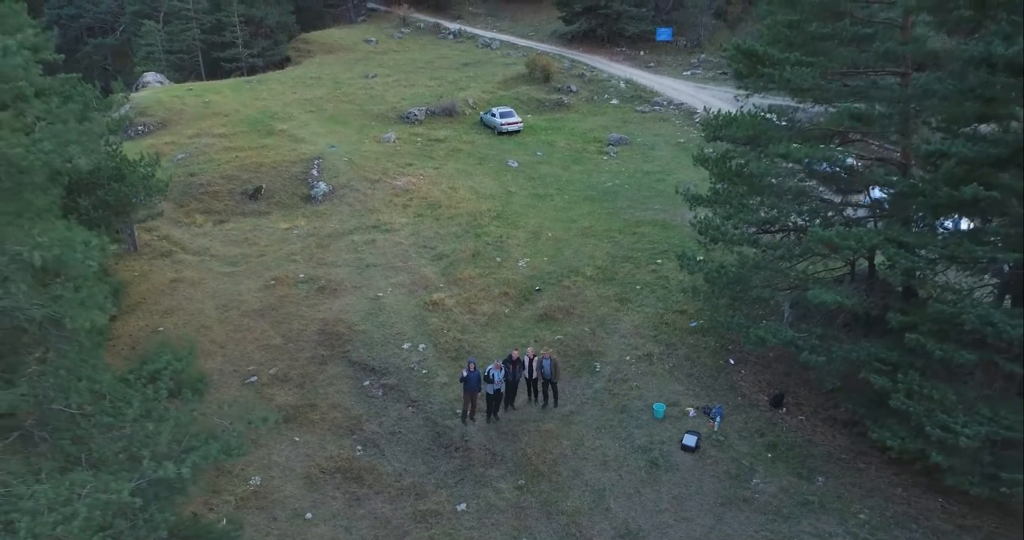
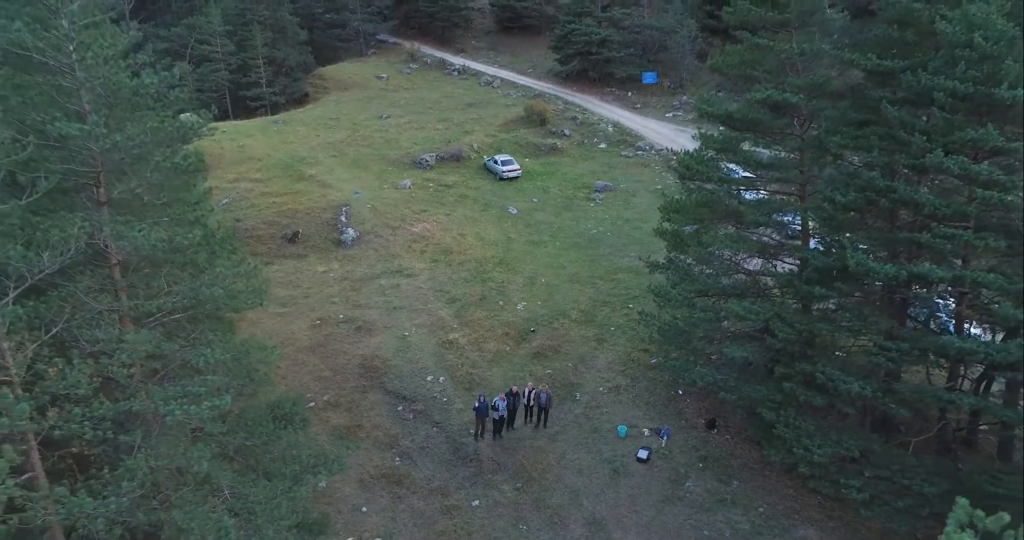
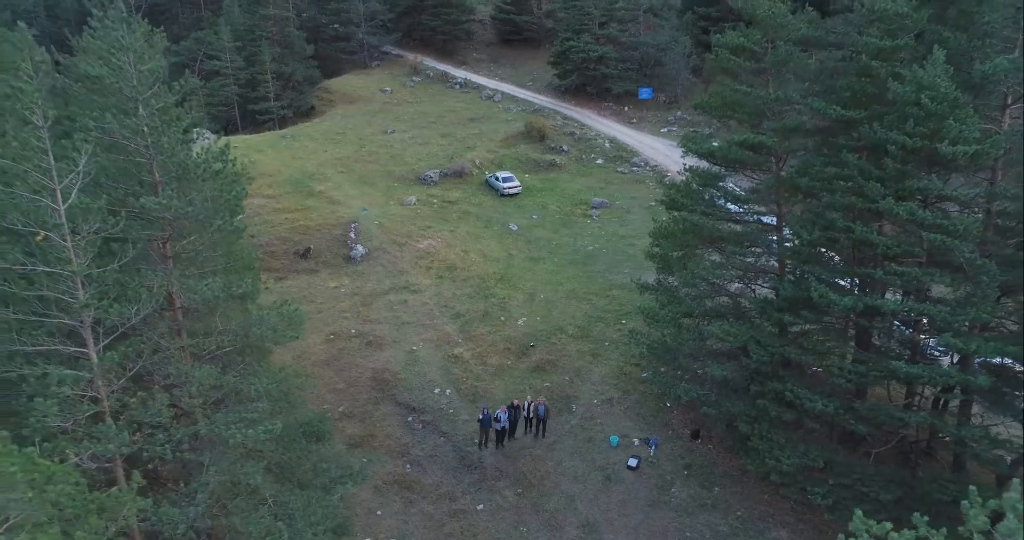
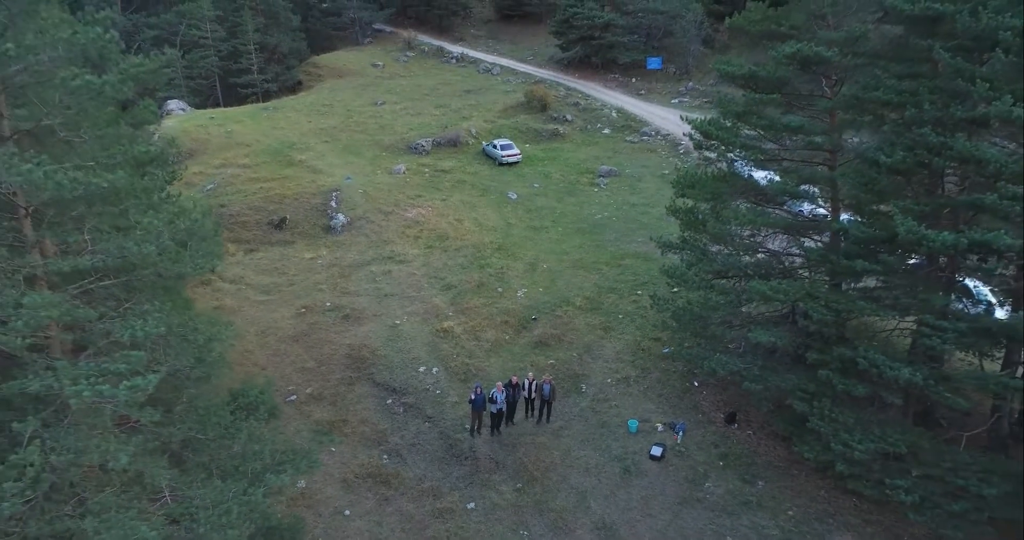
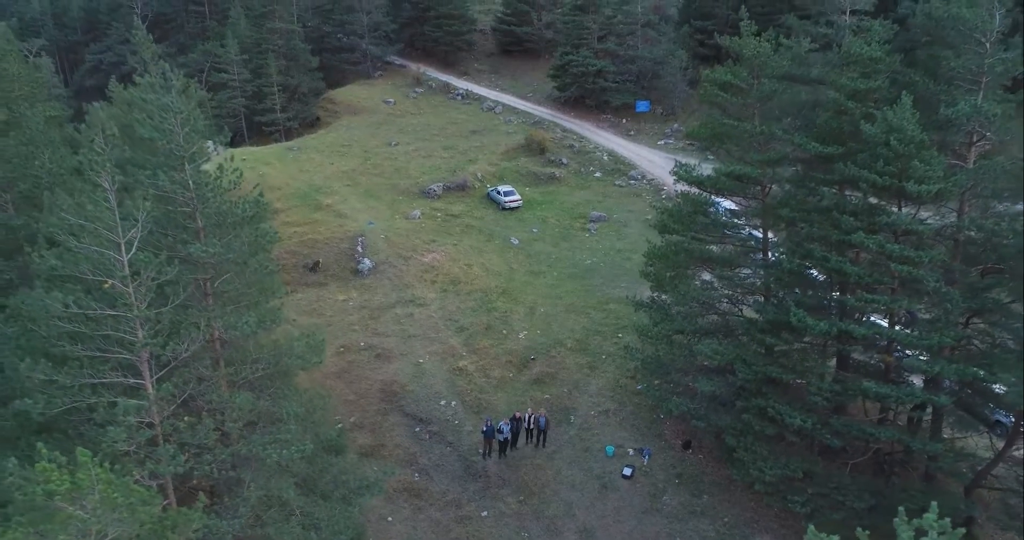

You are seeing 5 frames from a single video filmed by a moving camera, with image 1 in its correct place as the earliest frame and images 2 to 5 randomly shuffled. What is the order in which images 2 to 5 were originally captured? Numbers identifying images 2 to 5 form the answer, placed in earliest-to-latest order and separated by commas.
4, 2, 3, 5
